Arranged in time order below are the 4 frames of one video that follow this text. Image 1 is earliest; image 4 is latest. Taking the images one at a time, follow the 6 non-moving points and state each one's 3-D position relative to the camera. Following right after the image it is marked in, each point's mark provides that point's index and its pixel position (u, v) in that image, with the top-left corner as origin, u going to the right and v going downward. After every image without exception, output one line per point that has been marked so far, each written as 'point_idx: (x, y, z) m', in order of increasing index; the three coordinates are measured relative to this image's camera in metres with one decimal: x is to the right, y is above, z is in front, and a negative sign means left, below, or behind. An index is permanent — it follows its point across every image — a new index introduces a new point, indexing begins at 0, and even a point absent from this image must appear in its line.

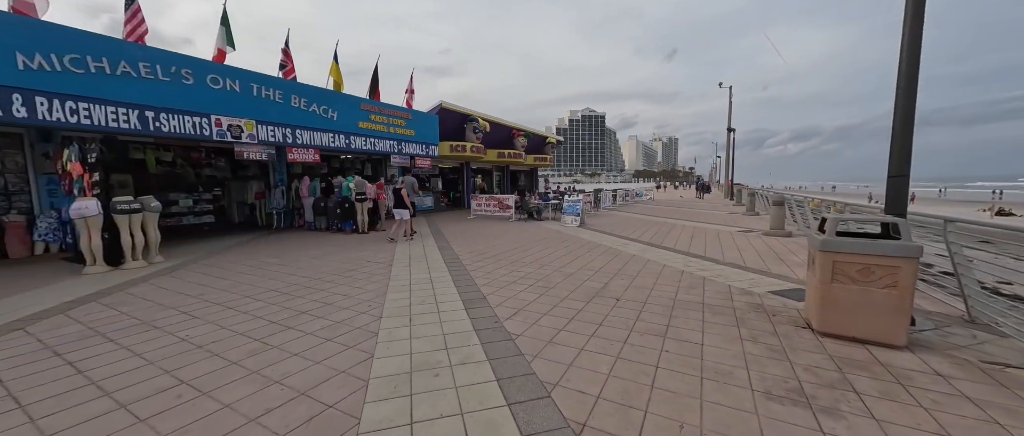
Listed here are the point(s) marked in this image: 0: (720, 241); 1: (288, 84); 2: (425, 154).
0: (+5.5, -0.6, +9.3) m
1: (-6.8, +4.1, +10.6) m
2: (-4.0, +2.9, +15.9) m
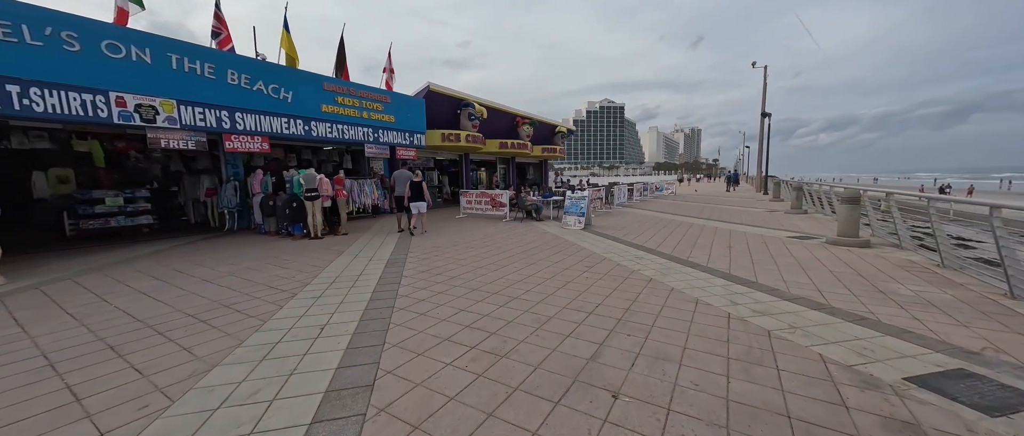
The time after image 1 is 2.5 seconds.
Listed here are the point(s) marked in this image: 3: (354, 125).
0: (+5.0, -0.7, +6.9) m
1: (-7.1, +4.0, +8.7) m
2: (-4.1, +2.9, +13.8) m
3: (-5.3, +3.1, +11.8) m
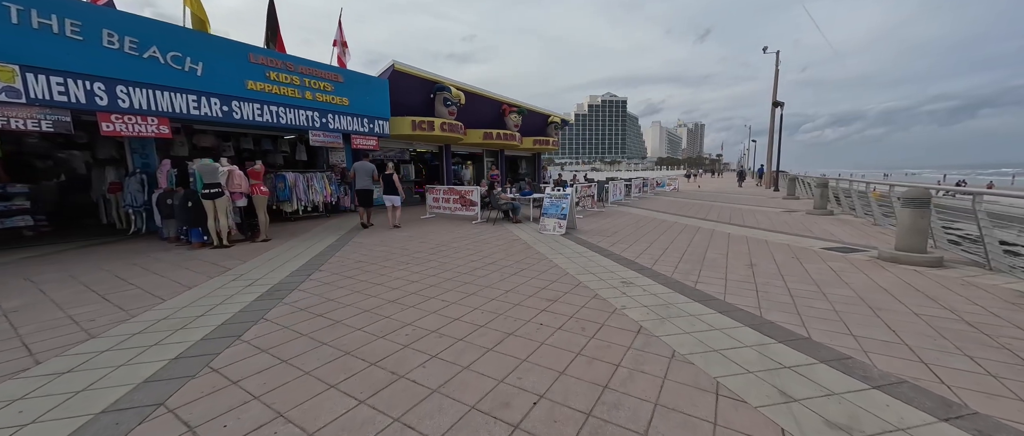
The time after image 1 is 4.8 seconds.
0: (+4.2, -0.8, +4.9) m
1: (-8.0, +4.0, +6.7) m
2: (-4.9, +2.9, +11.9) m
3: (-6.1, +3.1, +9.8) m
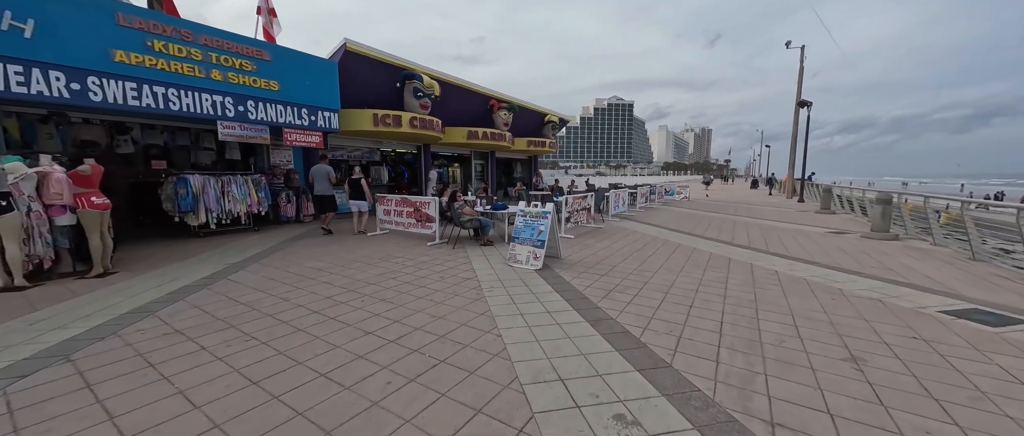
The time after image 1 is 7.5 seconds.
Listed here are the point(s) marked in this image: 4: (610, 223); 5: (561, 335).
0: (+3.3, -1.3, +2.4) m
1: (-8.7, +3.6, +4.4) m
2: (-5.6, +2.5, +9.5) m
3: (-6.8, +2.7, +7.4) m
4: (+3.3, -0.1, +11.8) m
5: (+0.5, -1.2, +3.6) m
